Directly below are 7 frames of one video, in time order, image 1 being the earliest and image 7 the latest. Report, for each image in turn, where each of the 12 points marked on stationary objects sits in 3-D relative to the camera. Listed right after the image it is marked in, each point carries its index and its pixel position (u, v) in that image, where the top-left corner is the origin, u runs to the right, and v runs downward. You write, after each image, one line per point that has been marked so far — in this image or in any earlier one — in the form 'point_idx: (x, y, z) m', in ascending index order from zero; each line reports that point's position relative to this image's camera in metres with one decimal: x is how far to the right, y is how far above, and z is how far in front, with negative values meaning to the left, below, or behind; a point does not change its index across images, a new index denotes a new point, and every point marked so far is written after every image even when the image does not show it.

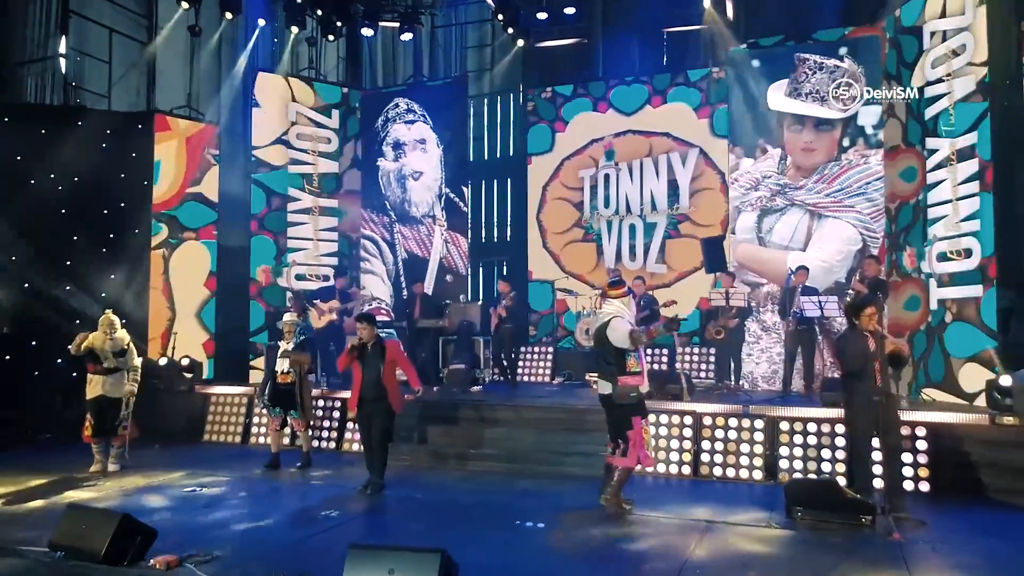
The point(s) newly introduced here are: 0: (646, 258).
0: (+2.2, +0.5, +12.5) m
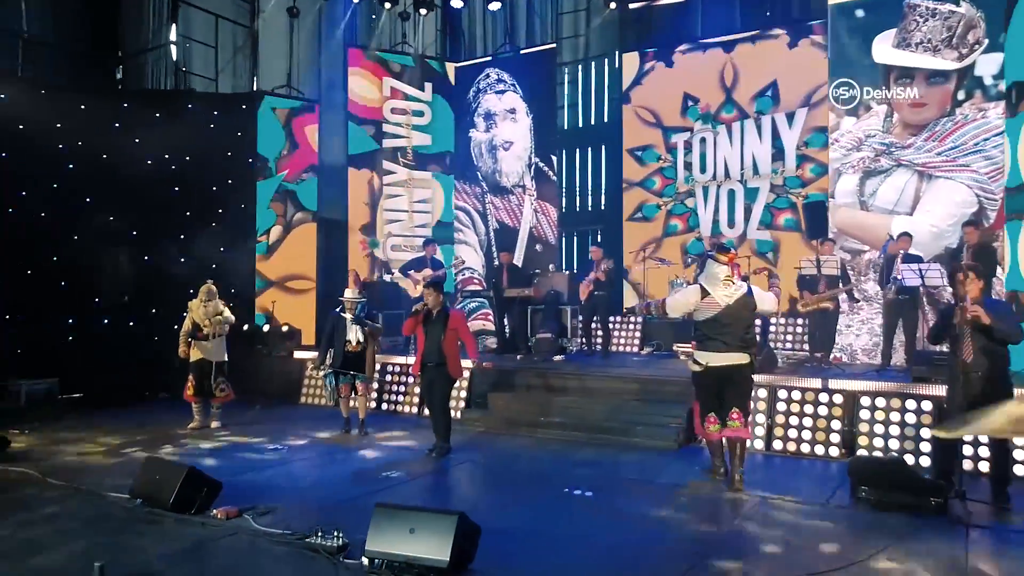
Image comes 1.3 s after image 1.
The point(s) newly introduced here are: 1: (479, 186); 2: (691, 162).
0: (+3.6, +1.0, +12.0) m
1: (-0.6, +1.8, +13.7) m
2: (+2.9, +2.1, +12.5) m
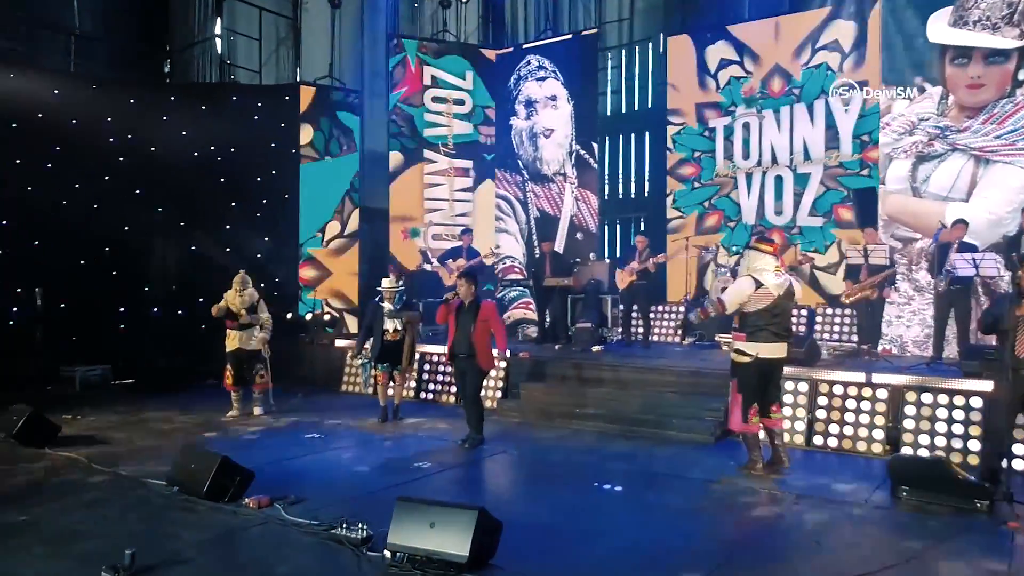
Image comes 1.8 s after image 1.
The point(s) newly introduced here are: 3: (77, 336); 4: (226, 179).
0: (+4.3, +1.1, +11.7) m
1: (+0.1, +2.0, +13.6) m
2: (+3.6, +2.2, +12.2) m
3: (-5.7, -0.6, +10.2) m
4: (-4.2, +1.6, +11.3) m
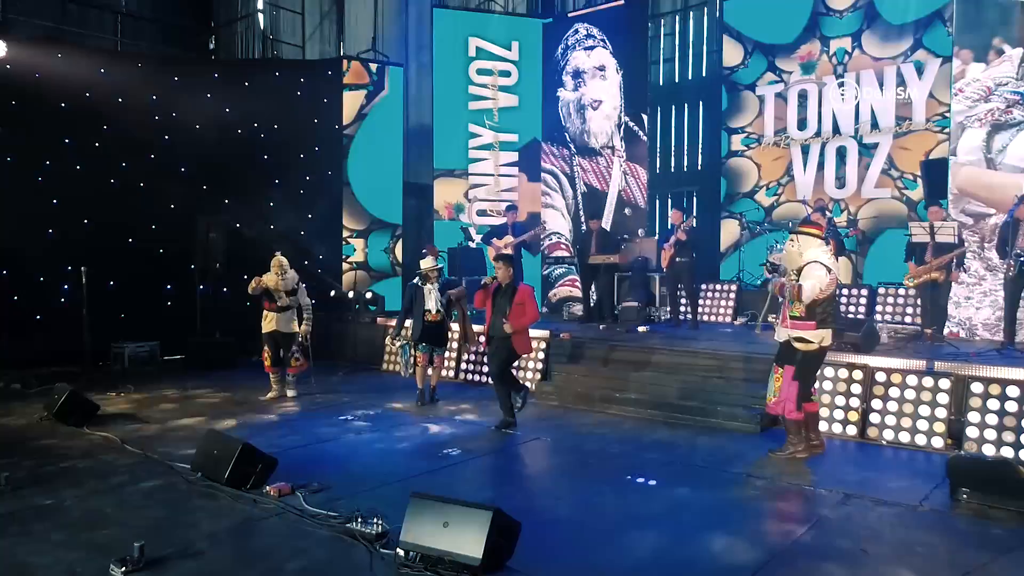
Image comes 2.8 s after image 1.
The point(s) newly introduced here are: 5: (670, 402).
0: (+4.9, +1.5, +11.1) m
1: (+0.9, +2.4, +13.3) m
2: (+4.3, +2.6, +11.6) m
3: (-5.2, -0.3, +10.4) m
4: (-3.5, +1.9, +11.3) m
5: (+1.5, -1.1, +7.3) m
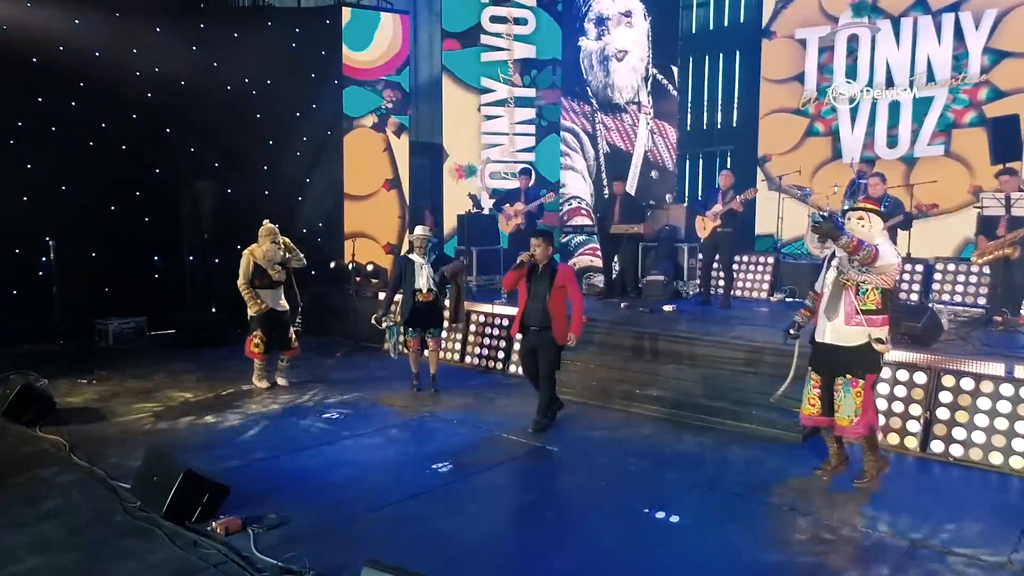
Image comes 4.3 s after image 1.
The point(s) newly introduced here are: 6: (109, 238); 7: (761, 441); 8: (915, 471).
0: (+5.1, +1.8, +9.9) m
1: (+1.2, +2.9, +12.2) m
2: (+4.5, +3.0, +10.4) m
3: (-5.0, 0.0, +9.7) m
4: (-3.3, +2.3, +10.4) m
5: (+1.5, -0.9, +6.4) m
6: (-5.0, +0.6, +9.6) m
7: (+1.9, -1.1, +5.8) m
8: (+2.7, -1.2, +5.2) m
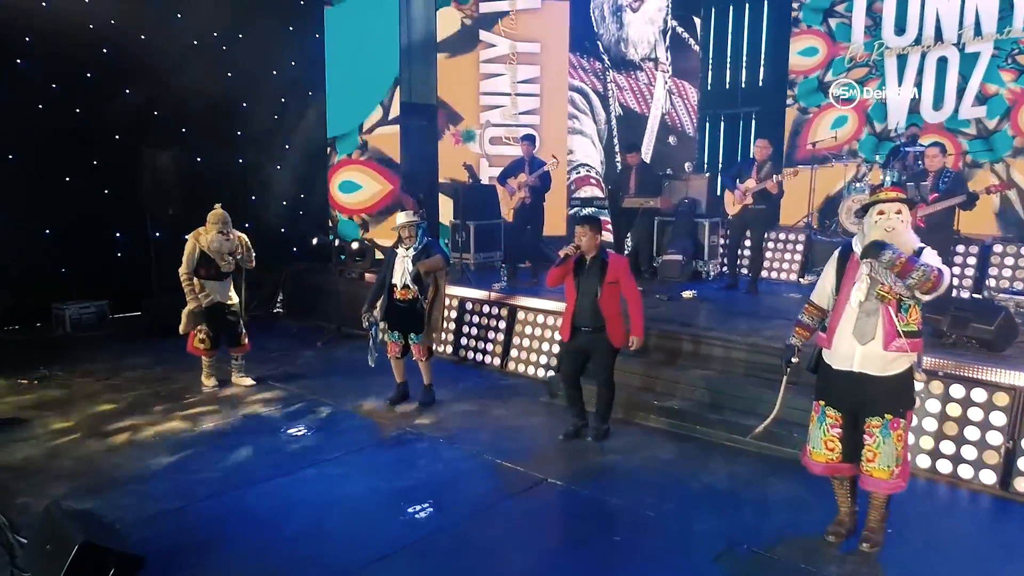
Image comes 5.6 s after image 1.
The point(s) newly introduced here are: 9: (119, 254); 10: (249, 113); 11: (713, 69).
0: (+5.1, +2.0, +8.7) m
1: (+1.2, +3.2, +11.0) m
2: (+4.5, +3.2, +9.2) m
3: (-5.0, +0.2, +8.7) m
4: (-3.3, +2.6, +9.3) m
5: (+1.5, -0.9, +5.5) m
6: (-5.0, +0.8, +8.6) m
7: (+1.8, -1.2, +4.8) m
8: (+2.7, -1.3, +4.3) m
9: (-4.6, +0.4, +9.0) m
10: (-3.1, +2.1, +9.3) m
11: (+2.8, +3.0, +10.7) m
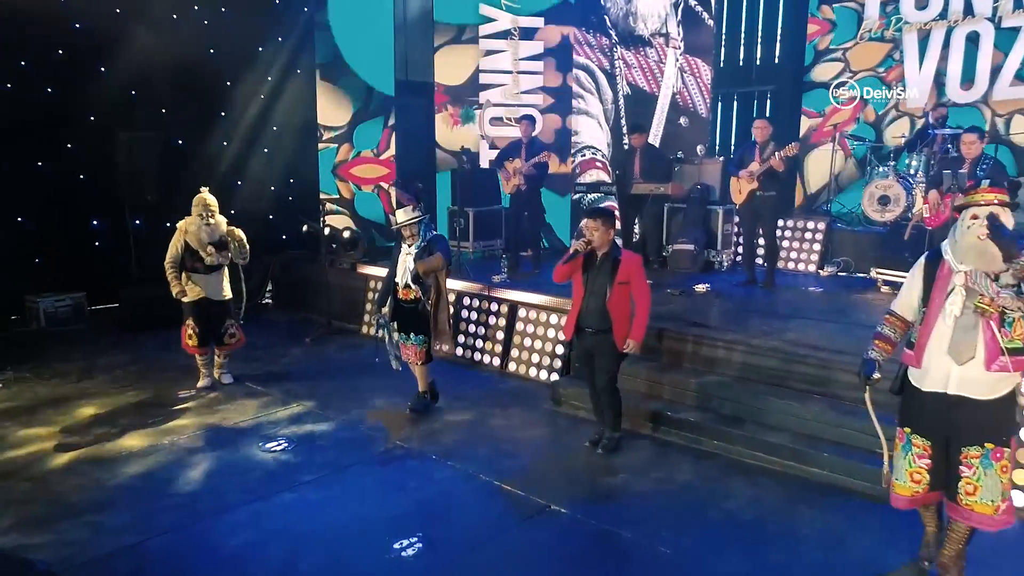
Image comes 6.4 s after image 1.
0: (+5.1, +2.1, +8.1) m
1: (+1.3, +3.4, +10.4) m
2: (+4.5, +3.3, +8.5) m
3: (-5.0, +0.3, +8.2) m
4: (-3.3, +2.7, +8.7) m
5: (+1.5, -0.9, +5.0) m
6: (-5.0, +0.9, +8.1) m
7: (+1.8, -1.2, +4.3) m
8: (+2.7, -1.3, +3.8) m
9: (-4.6, +0.5, +8.5) m
10: (-3.1, +2.2, +8.8) m
11: (+2.8, +3.2, +10.1) m
